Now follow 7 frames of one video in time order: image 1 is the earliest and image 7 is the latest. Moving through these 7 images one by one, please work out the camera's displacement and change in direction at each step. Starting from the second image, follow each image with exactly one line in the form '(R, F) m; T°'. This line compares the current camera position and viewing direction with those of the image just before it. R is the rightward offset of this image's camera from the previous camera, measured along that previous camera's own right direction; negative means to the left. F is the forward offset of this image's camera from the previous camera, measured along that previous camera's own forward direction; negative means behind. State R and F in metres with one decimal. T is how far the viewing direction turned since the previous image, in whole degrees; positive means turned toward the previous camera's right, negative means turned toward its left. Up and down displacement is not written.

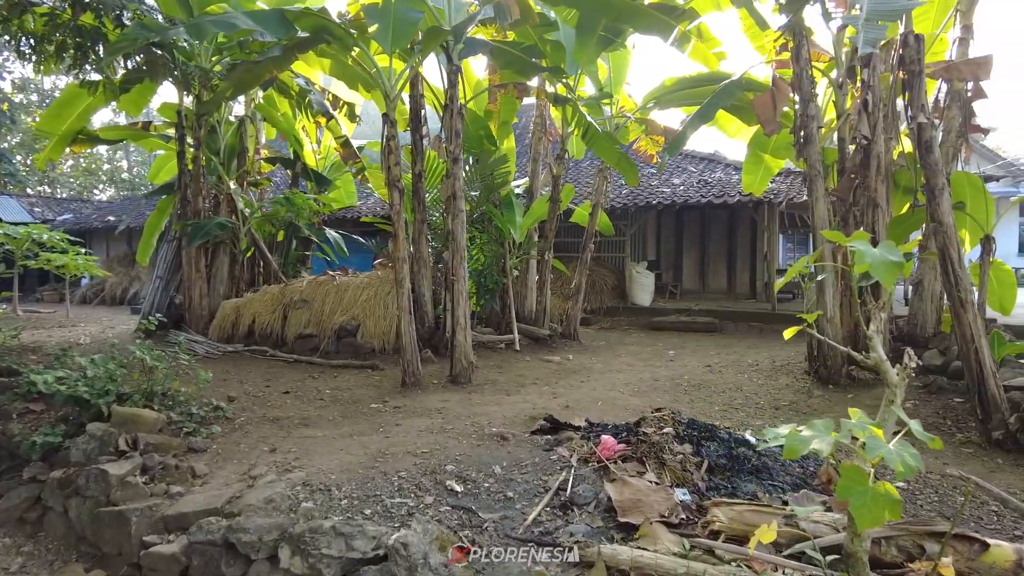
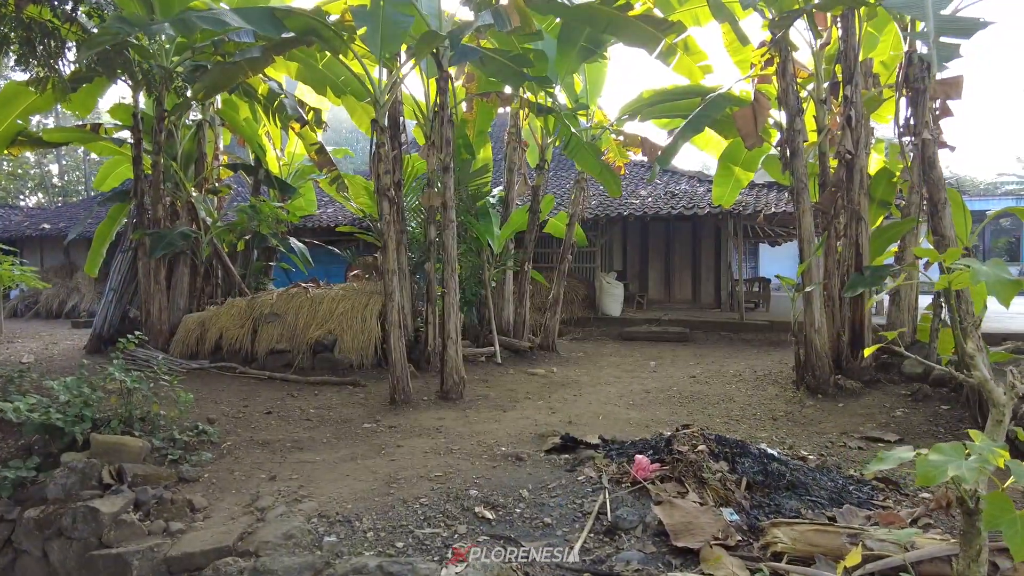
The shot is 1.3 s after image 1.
(-0.4, +0.1) m; +5°
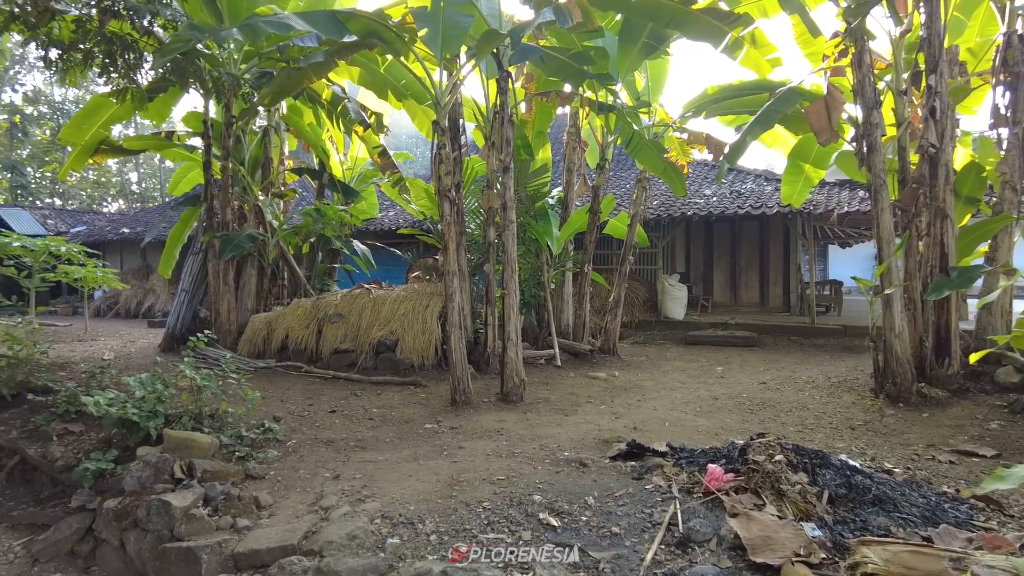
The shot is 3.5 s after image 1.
(0.0, +0.1) m; -5°
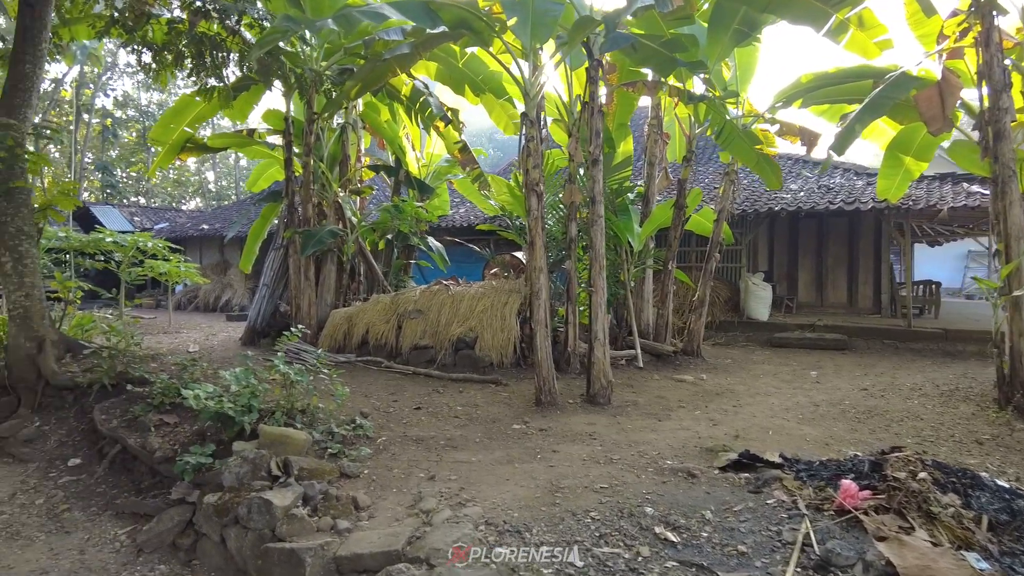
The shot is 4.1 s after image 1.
(-0.2, +0.2) m; -5°
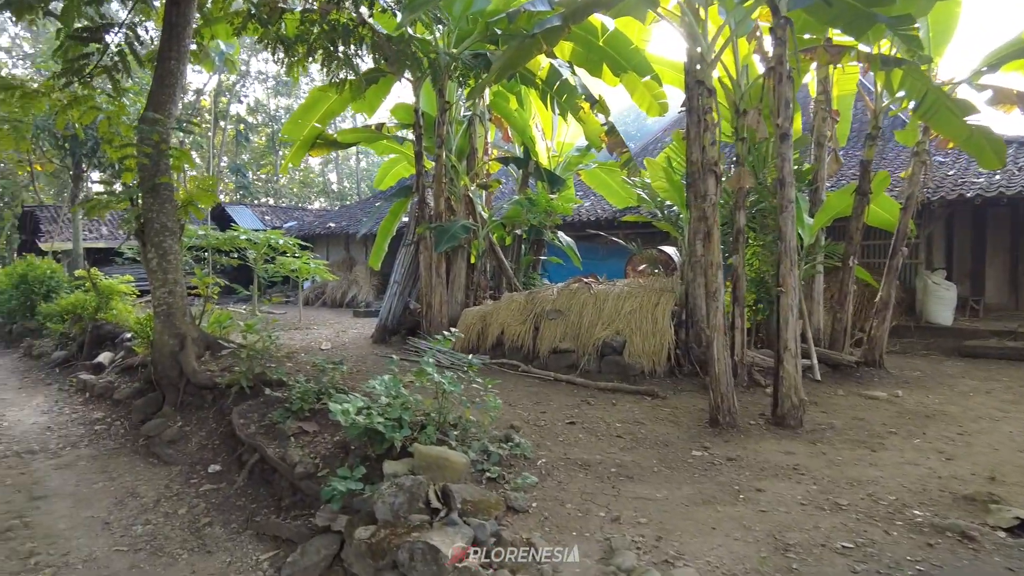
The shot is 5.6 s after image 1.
(-0.4, +0.6) m; -9°
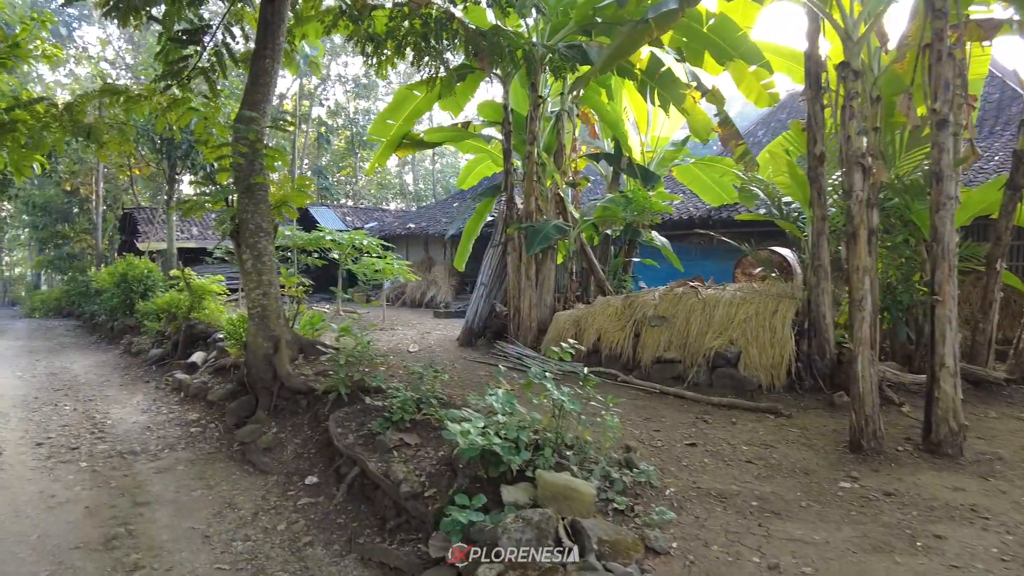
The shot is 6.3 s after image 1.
(-0.3, +0.3) m; -6°
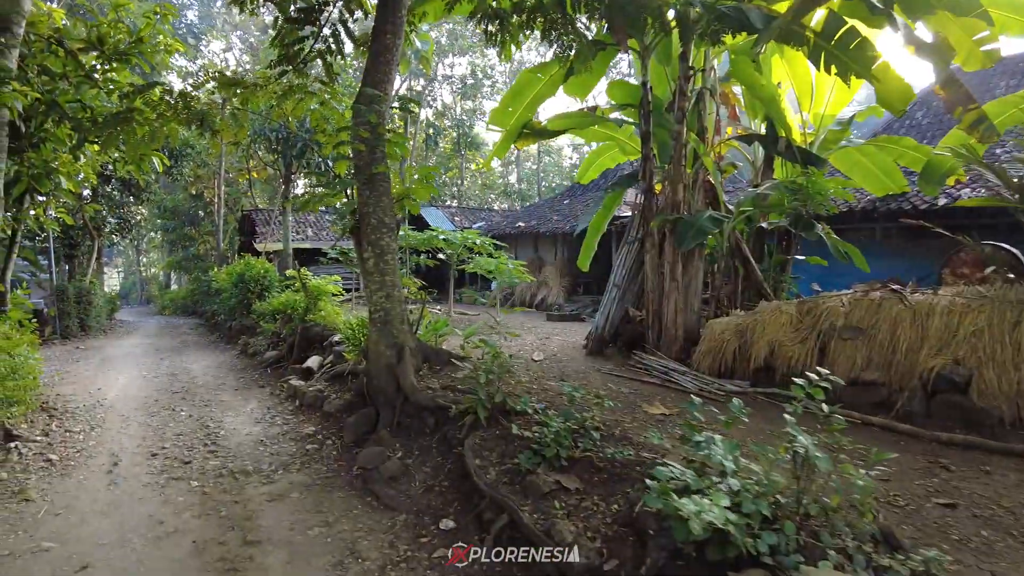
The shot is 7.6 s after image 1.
(-0.4, +0.8) m; -8°
